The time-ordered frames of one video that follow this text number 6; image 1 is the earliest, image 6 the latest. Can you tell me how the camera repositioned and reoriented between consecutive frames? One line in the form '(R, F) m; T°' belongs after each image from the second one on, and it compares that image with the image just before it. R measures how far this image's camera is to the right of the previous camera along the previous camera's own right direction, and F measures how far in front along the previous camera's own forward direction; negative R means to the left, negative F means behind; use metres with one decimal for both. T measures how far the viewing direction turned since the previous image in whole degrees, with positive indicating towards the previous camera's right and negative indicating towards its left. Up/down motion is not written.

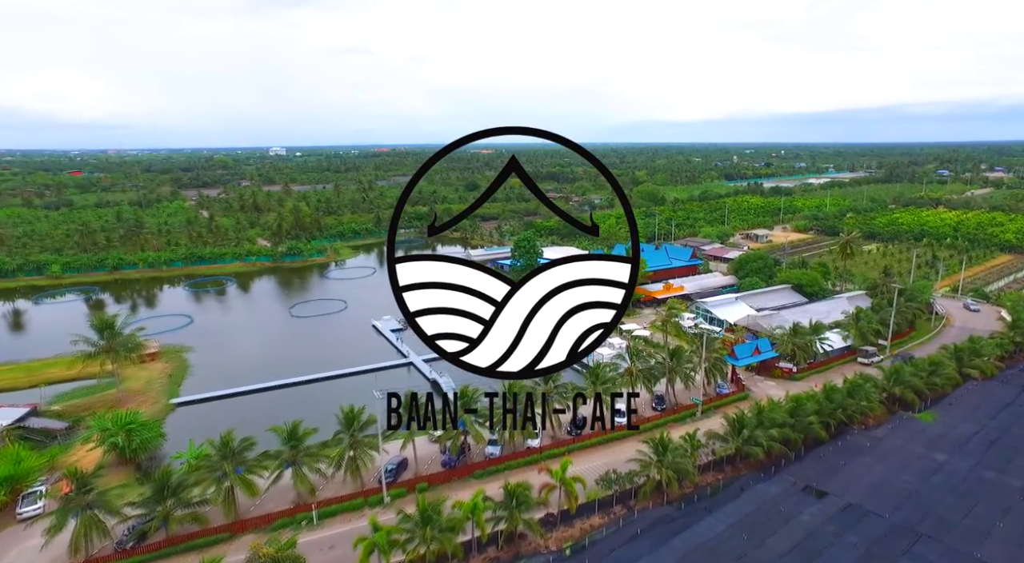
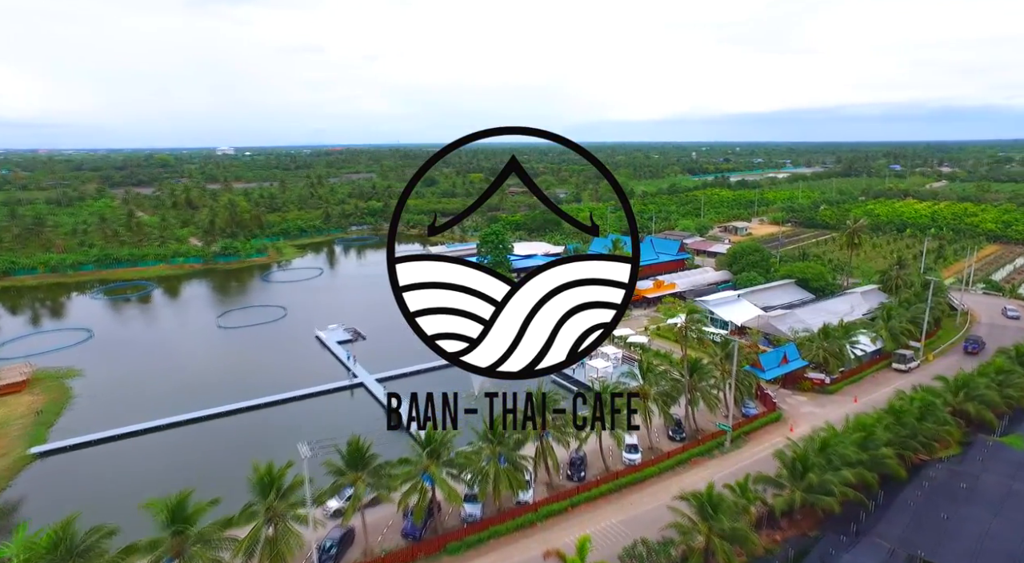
(-0.8, +7.9) m; +4°
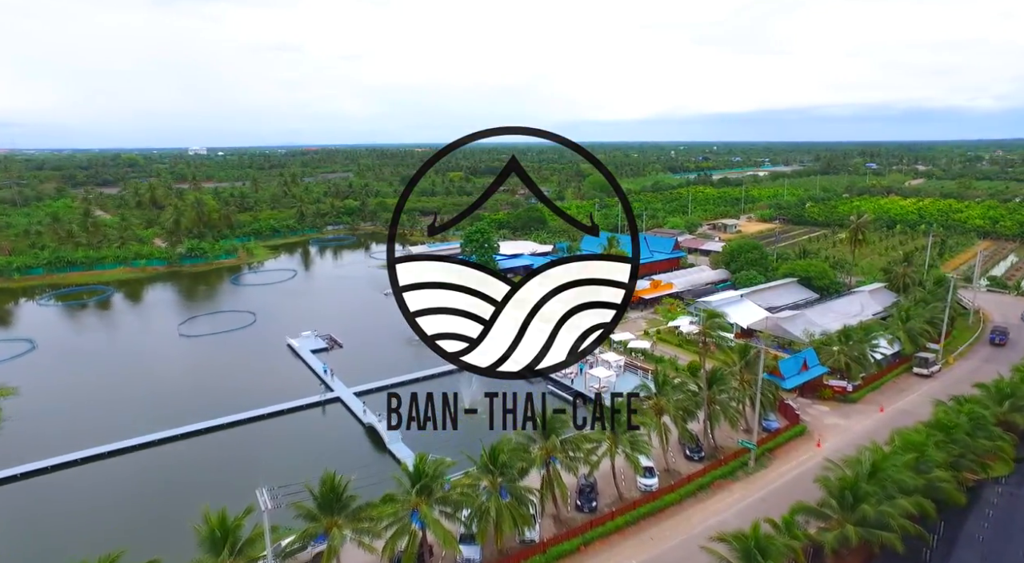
(-0.7, +3.4) m; +2°
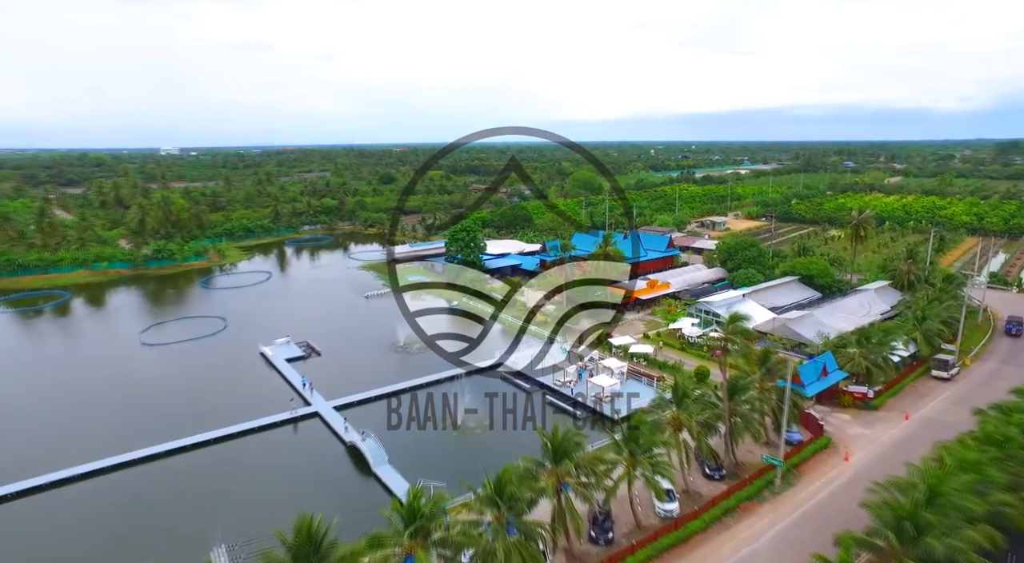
(-0.7, +2.7) m; +2°
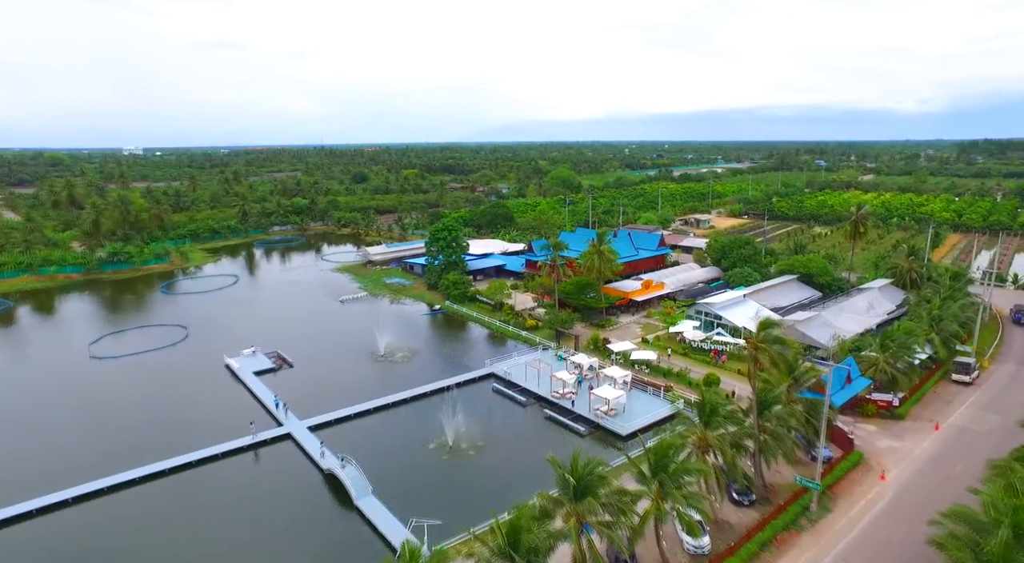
(-0.9, +2.9) m; +2°
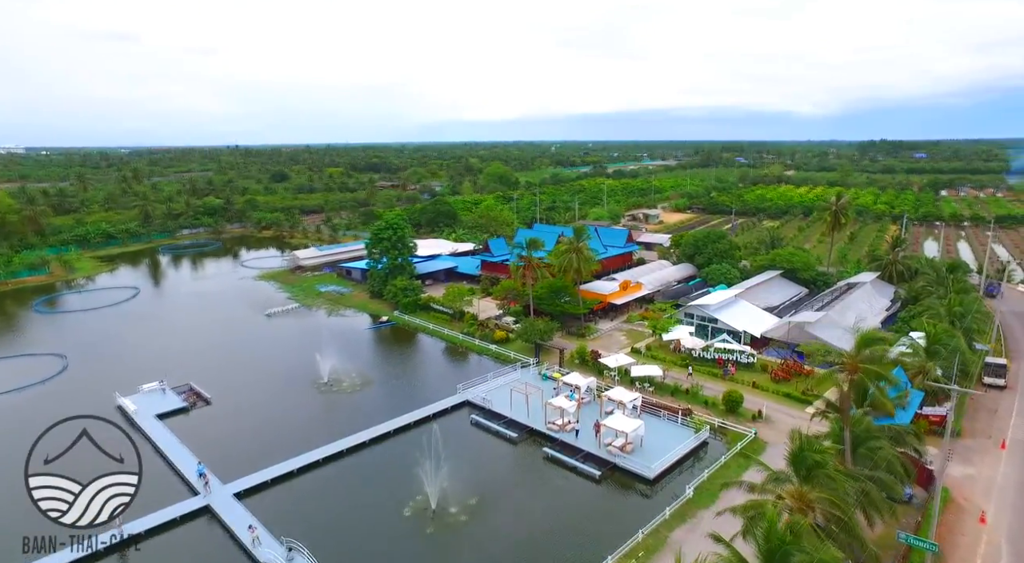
(-2.1, +6.0) m; +7°
